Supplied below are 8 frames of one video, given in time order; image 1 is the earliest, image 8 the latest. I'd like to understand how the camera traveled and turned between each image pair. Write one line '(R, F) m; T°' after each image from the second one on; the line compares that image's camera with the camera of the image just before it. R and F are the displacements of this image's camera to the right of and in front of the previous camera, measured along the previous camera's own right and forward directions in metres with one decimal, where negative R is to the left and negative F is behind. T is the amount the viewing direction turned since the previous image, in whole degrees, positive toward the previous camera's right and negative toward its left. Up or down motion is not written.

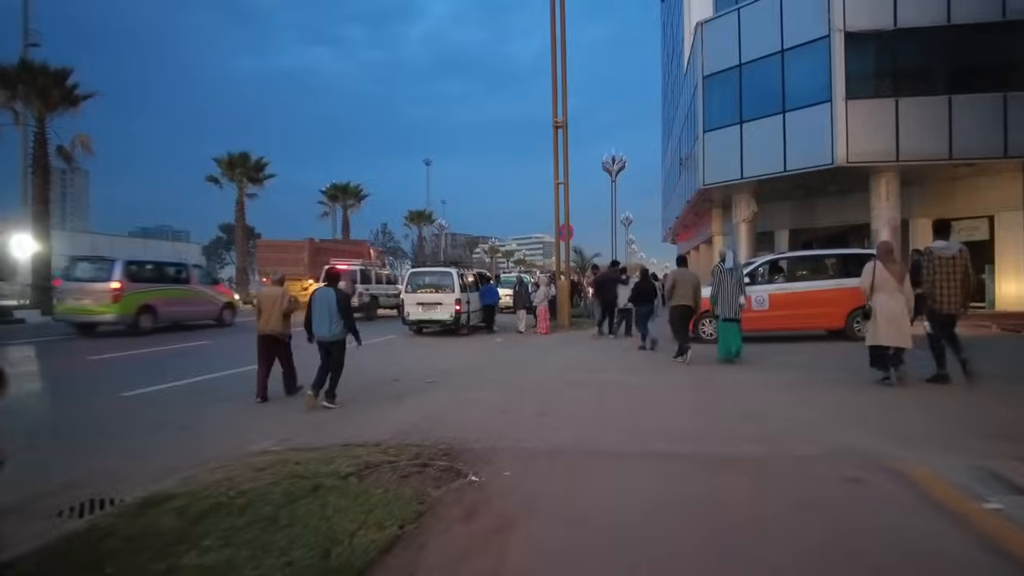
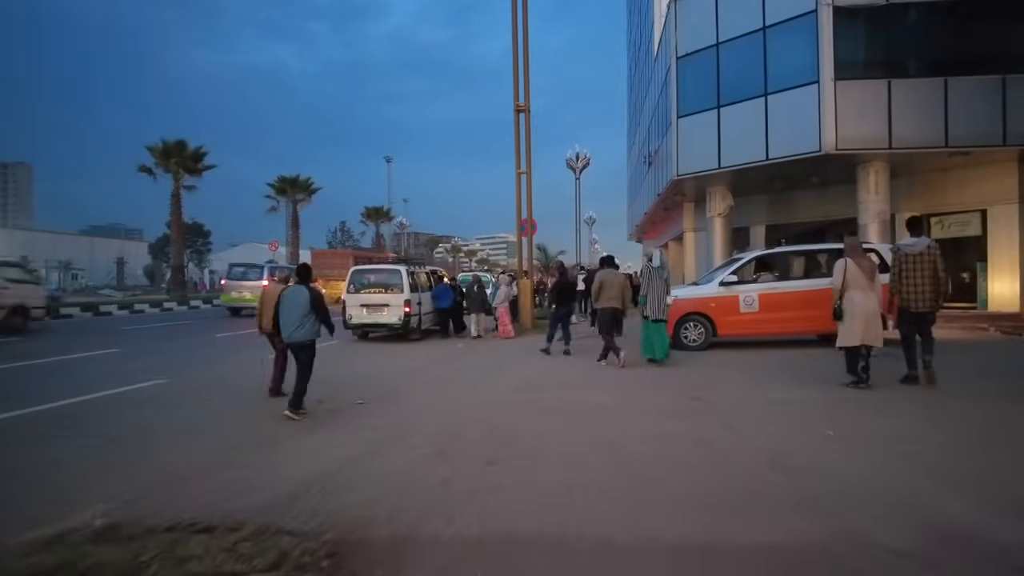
(+0.2, +1.9) m; +3°
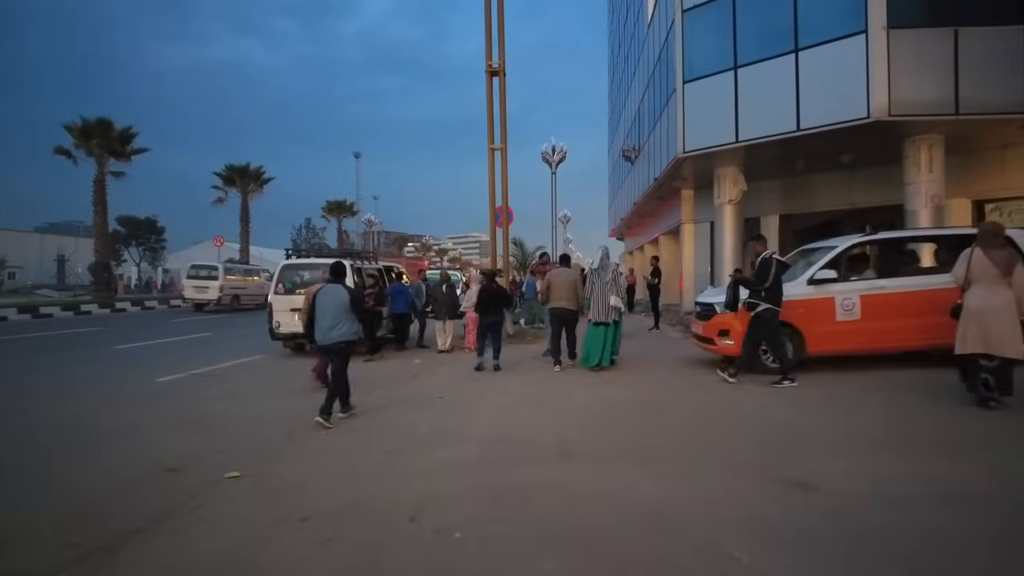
(0.0, +3.4) m; +2°
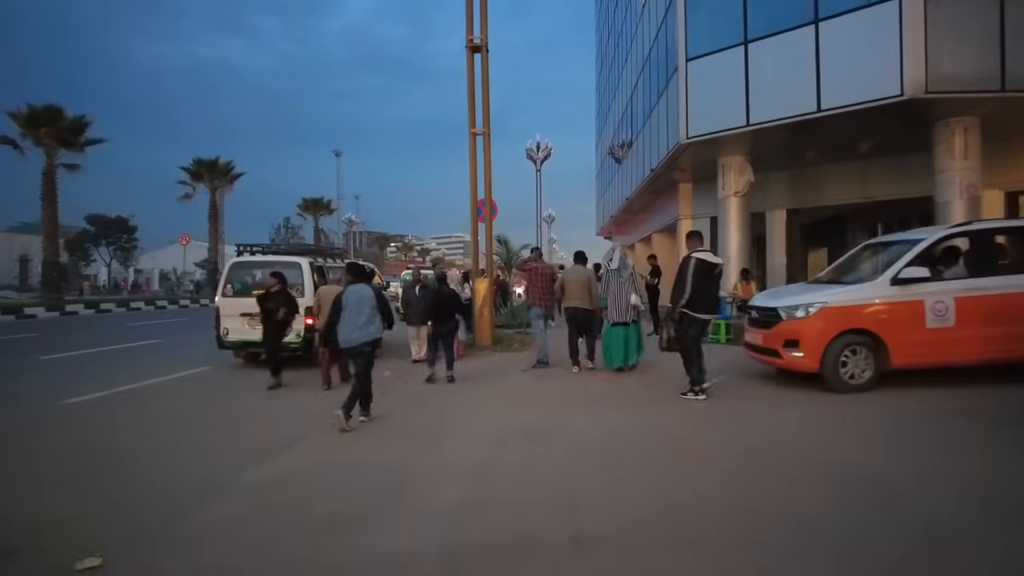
(0.0, +1.7) m; +1°
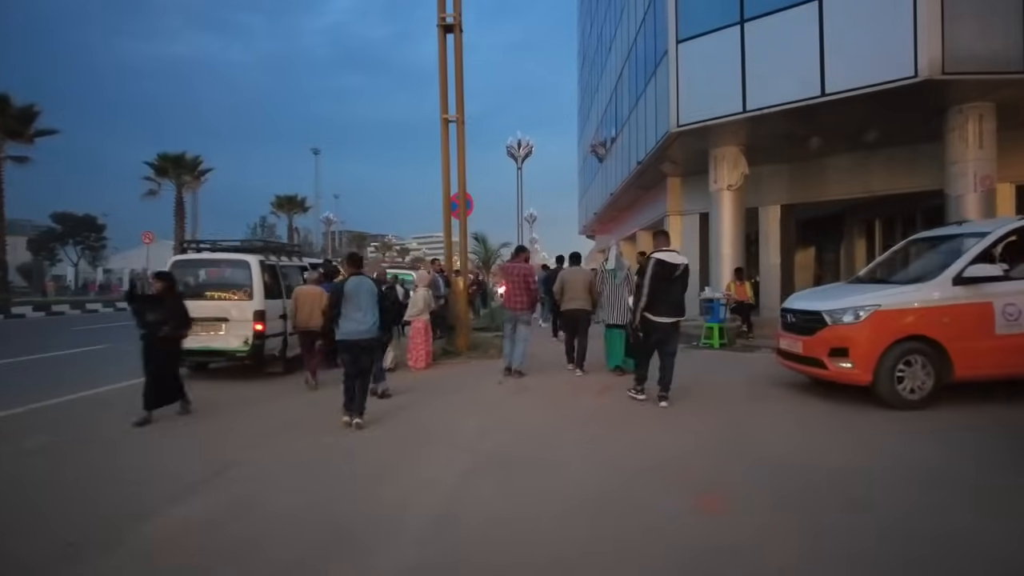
(+0.1, +1.2) m; +1°
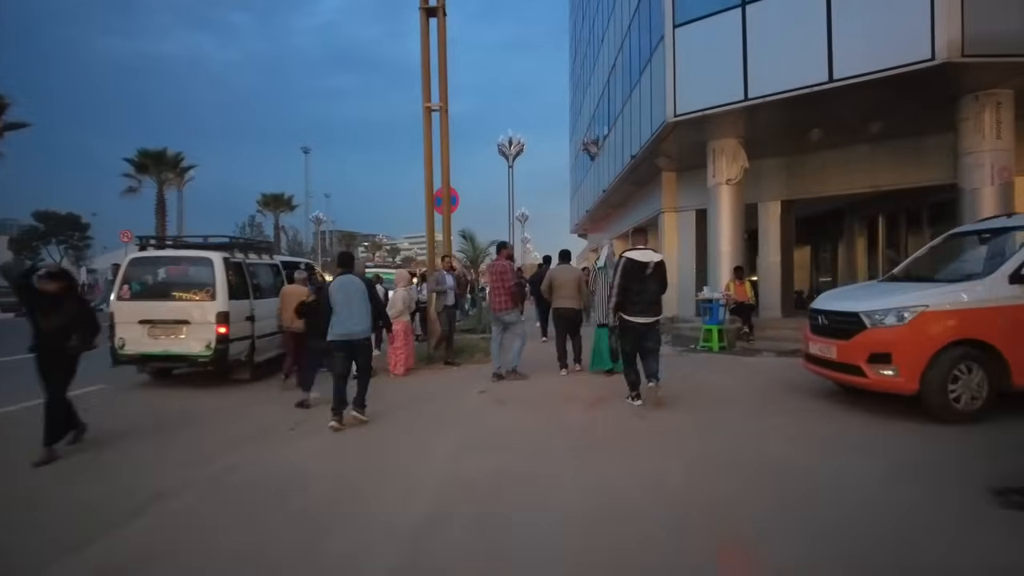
(+0.1, +0.8) m; +1°
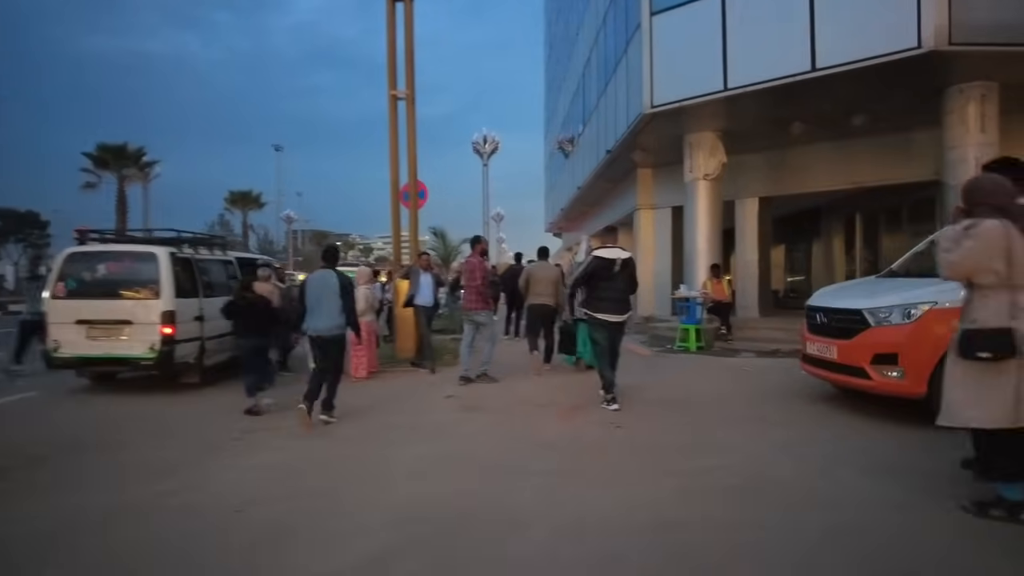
(+0.1, +0.6) m; +2°
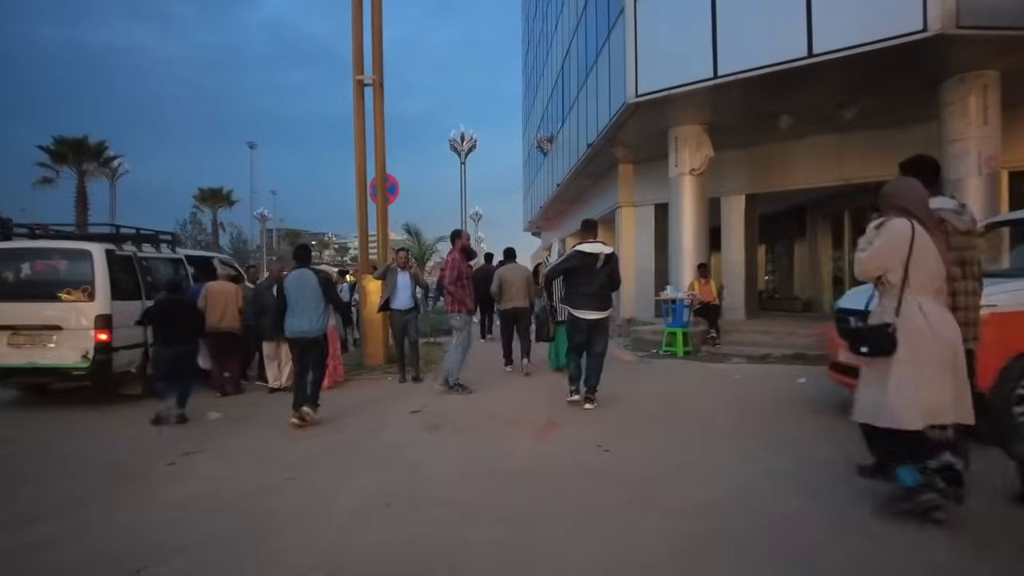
(0.0, +0.8) m; +2°
